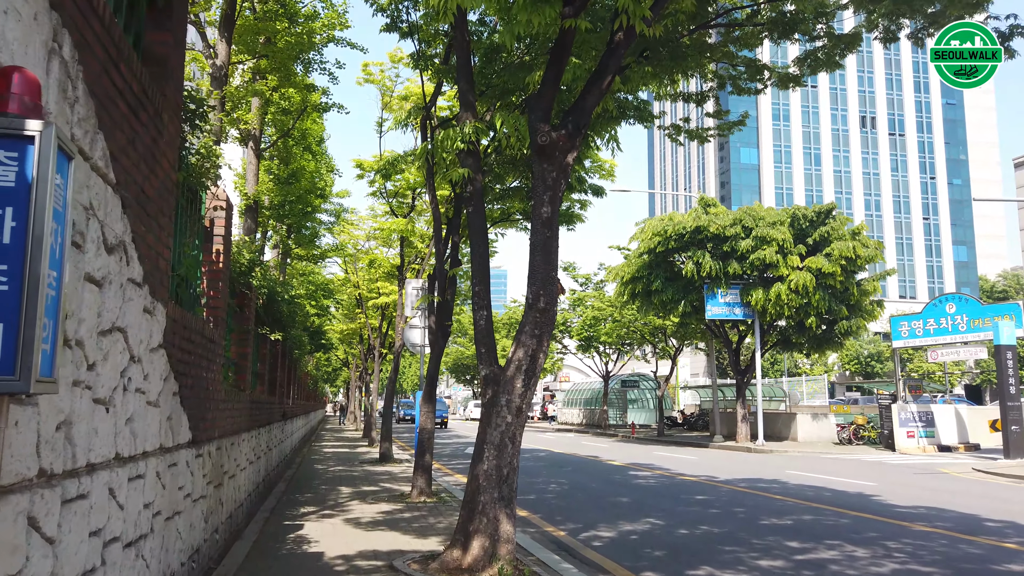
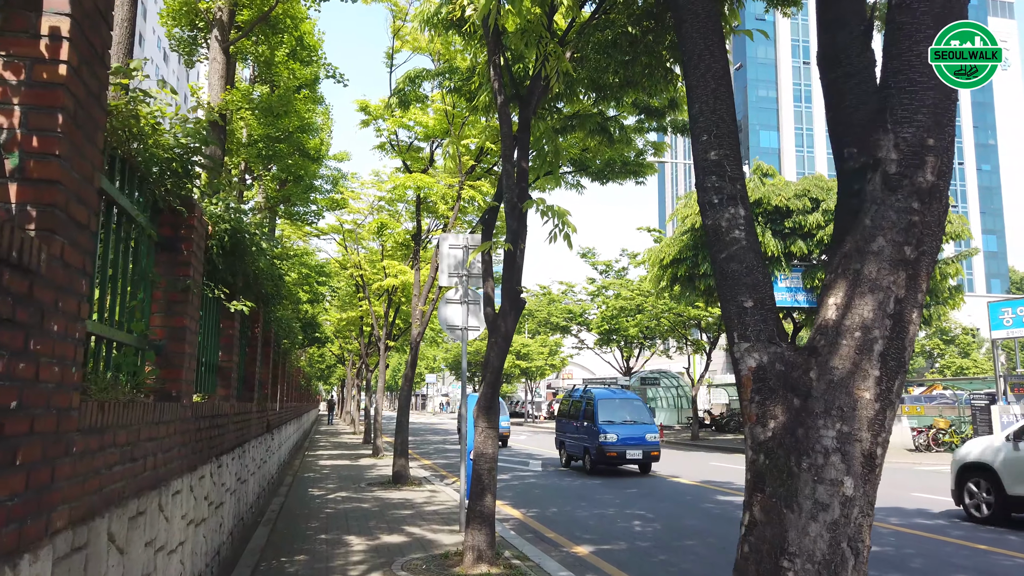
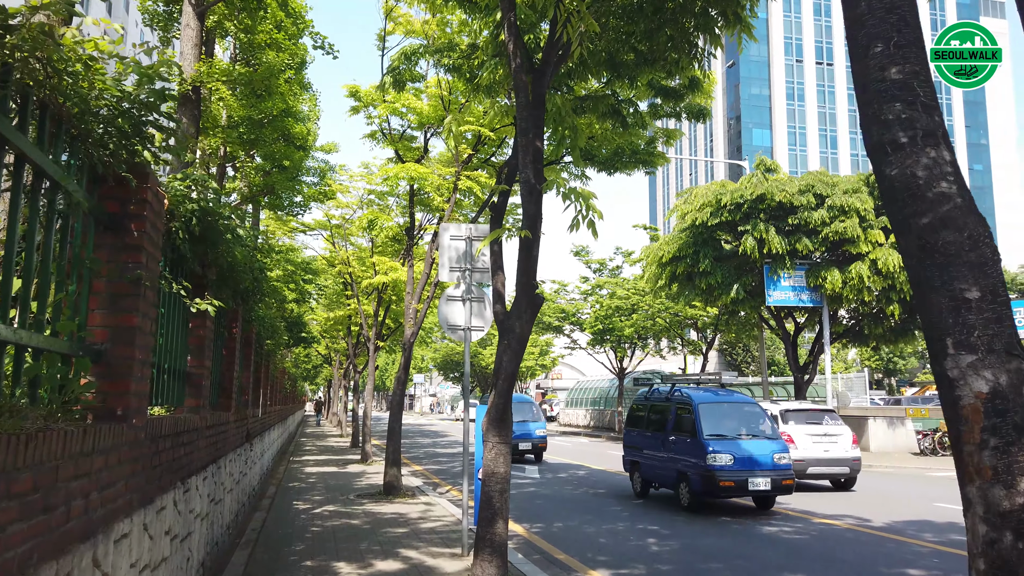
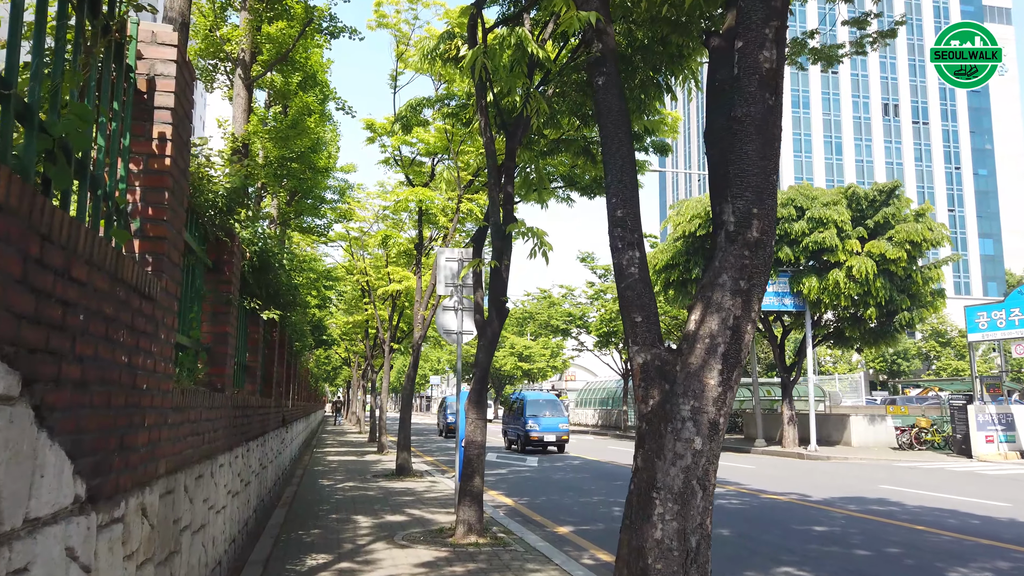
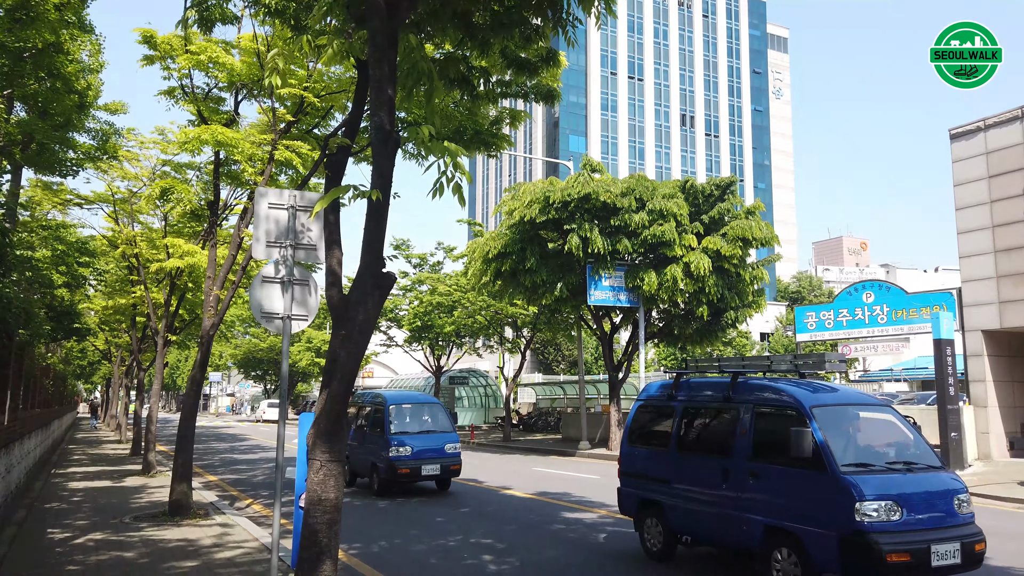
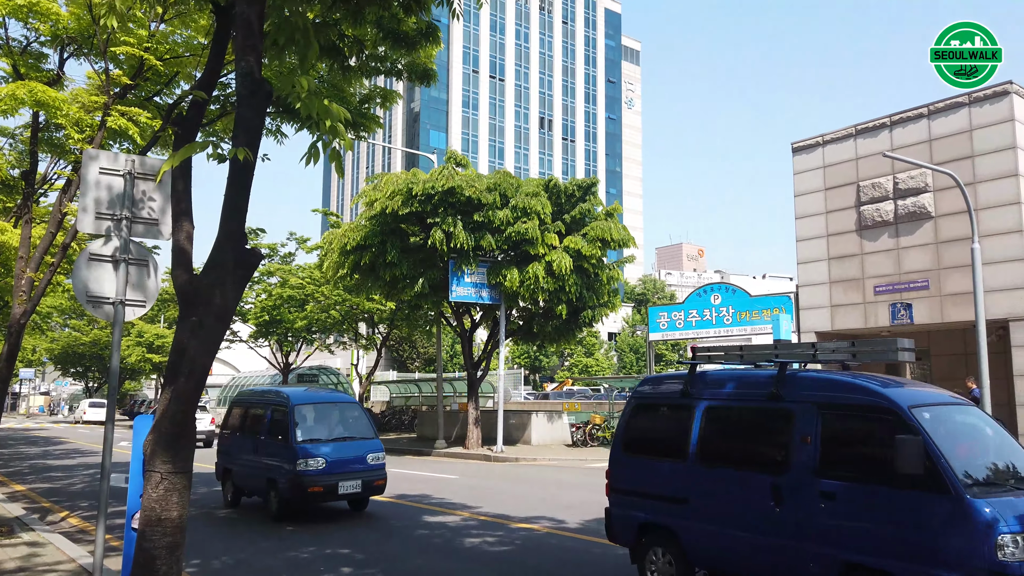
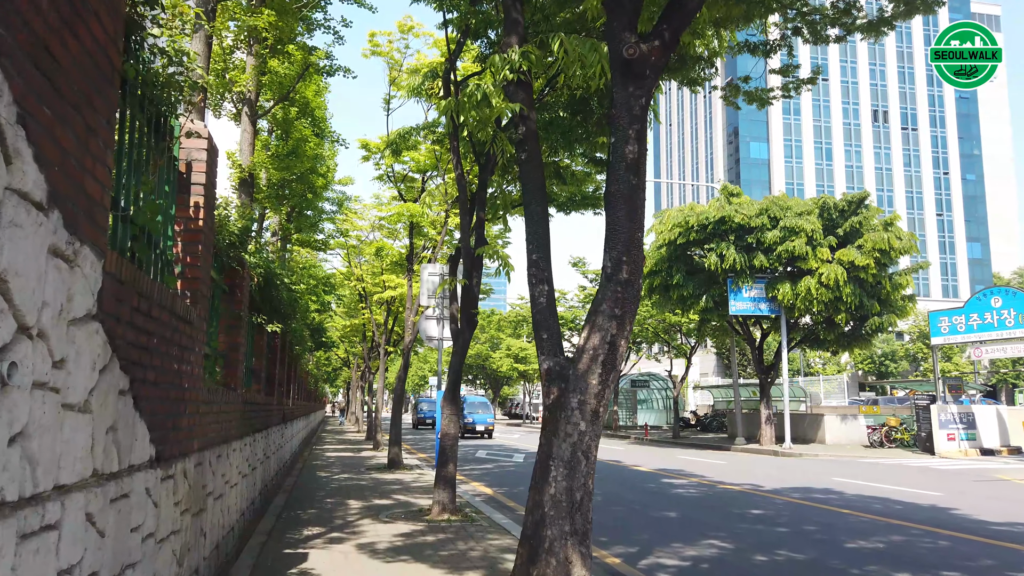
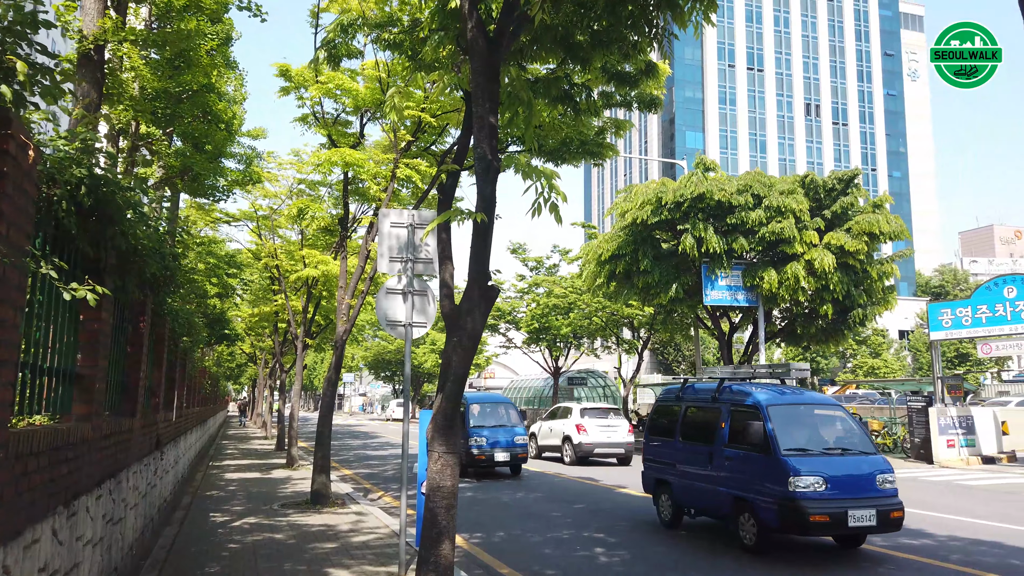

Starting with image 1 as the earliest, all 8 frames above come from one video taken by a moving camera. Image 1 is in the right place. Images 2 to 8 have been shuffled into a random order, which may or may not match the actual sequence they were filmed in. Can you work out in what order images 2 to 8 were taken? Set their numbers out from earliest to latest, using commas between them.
7, 4, 2, 3, 8, 5, 6
